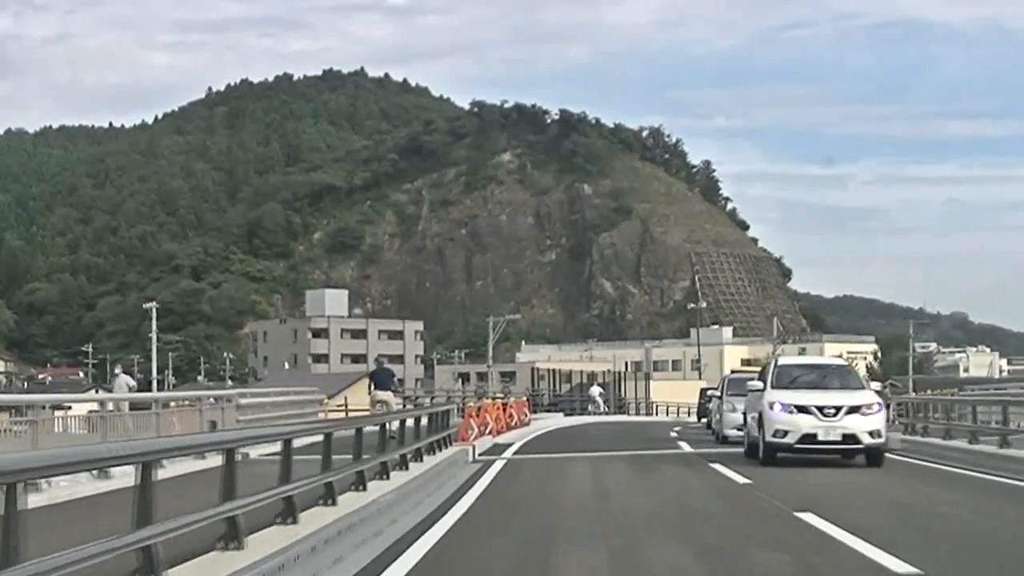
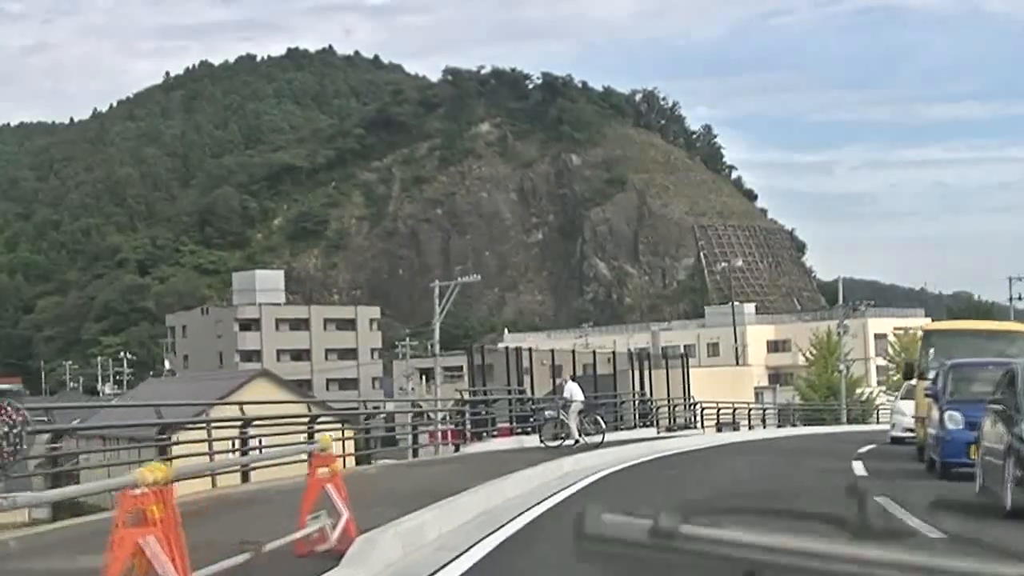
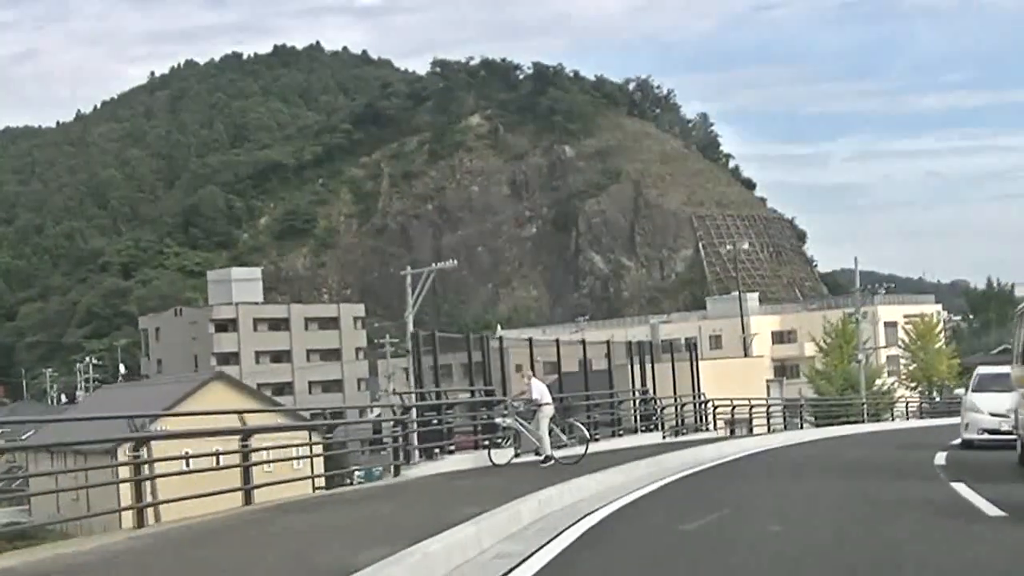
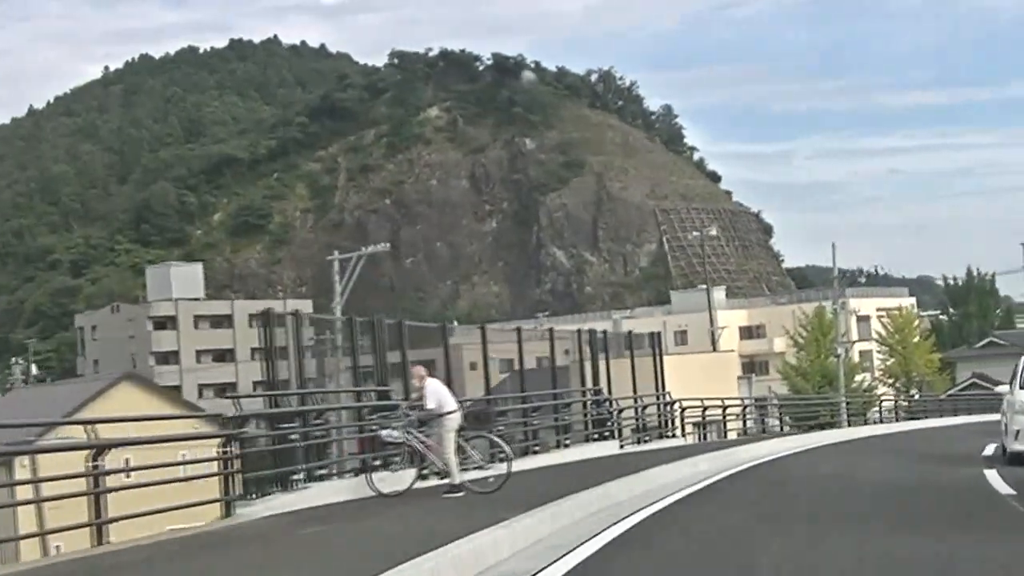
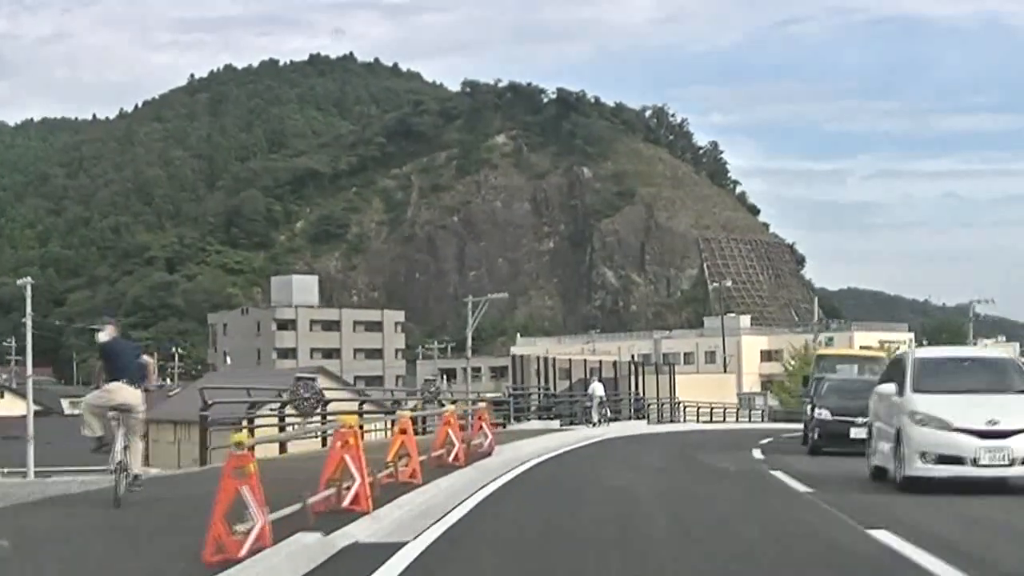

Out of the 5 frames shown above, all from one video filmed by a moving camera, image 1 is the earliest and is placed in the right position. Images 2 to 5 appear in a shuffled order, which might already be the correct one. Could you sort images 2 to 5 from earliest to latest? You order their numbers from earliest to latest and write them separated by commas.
5, 2, 3, 4
